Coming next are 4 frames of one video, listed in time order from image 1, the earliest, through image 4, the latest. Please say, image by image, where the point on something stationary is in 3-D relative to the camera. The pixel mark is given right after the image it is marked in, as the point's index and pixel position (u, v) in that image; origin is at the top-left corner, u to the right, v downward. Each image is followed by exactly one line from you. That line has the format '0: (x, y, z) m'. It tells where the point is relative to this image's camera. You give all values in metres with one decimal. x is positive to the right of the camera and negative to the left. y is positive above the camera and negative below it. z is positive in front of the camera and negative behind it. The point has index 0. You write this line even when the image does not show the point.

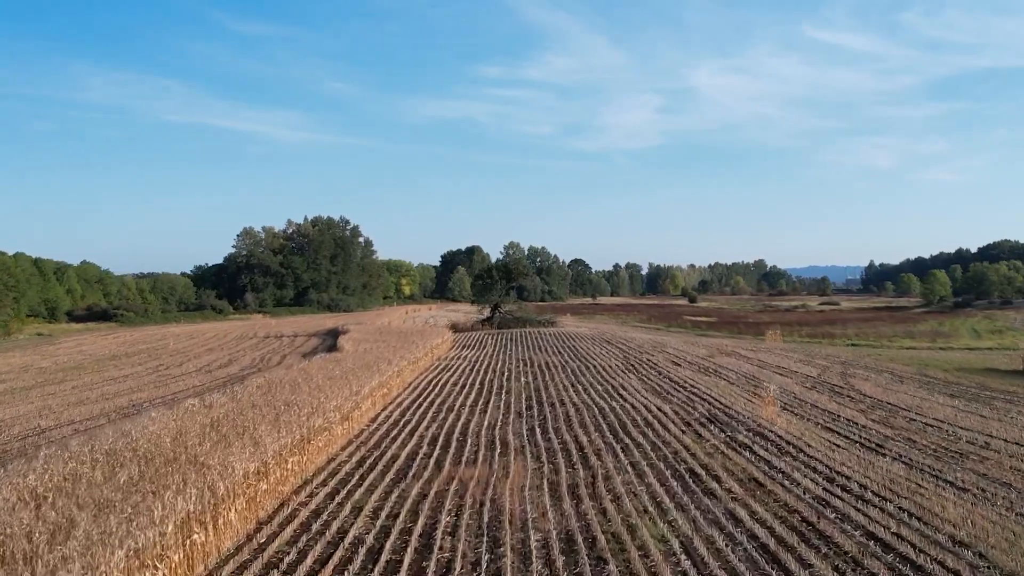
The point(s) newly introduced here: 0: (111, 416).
0: (-10.0, -3.2, +18.1) m
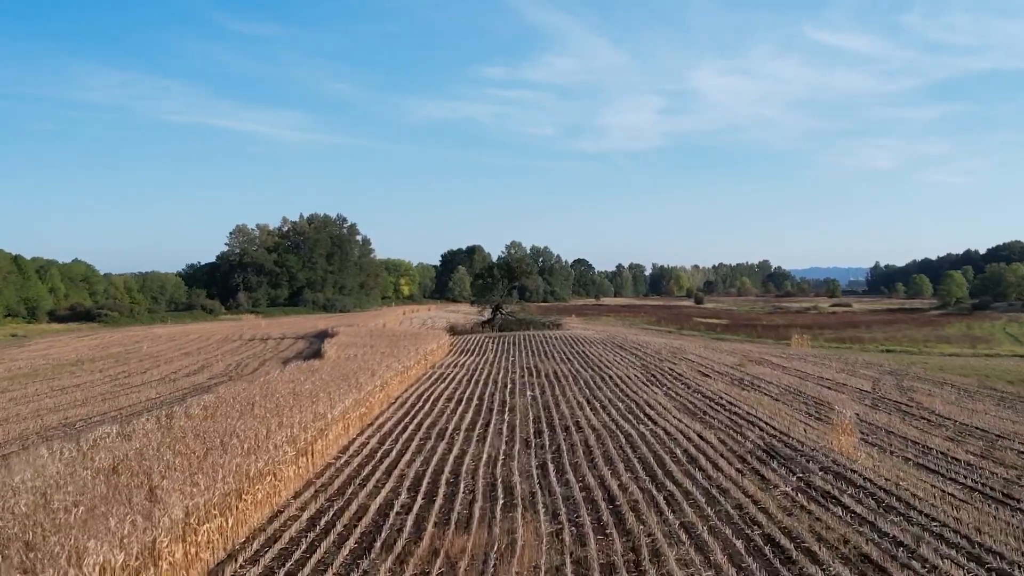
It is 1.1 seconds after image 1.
0: (-9.9, -3.1, +14.6) m
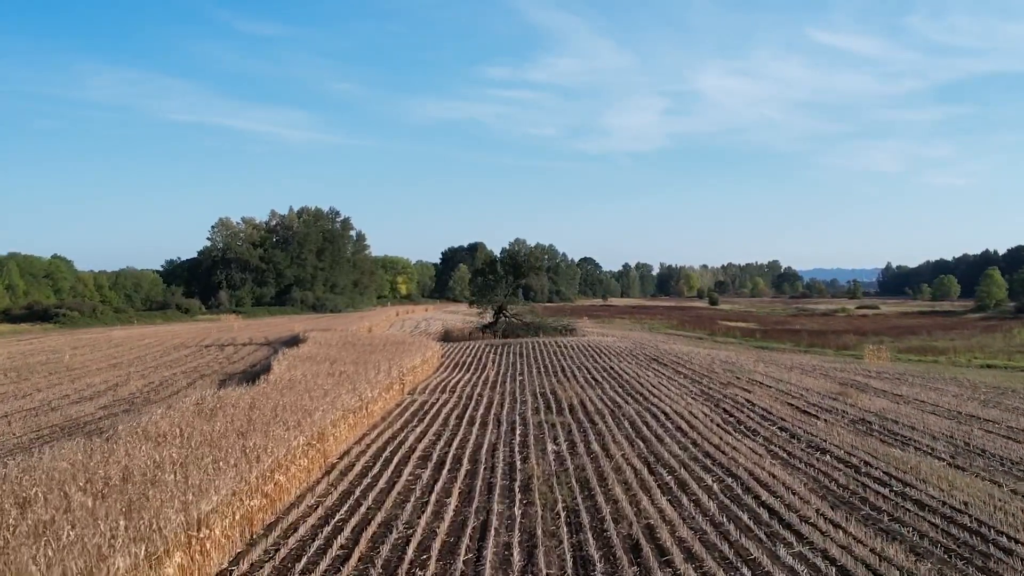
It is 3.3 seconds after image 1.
0: (-9.7, -3.0, +7.1) m
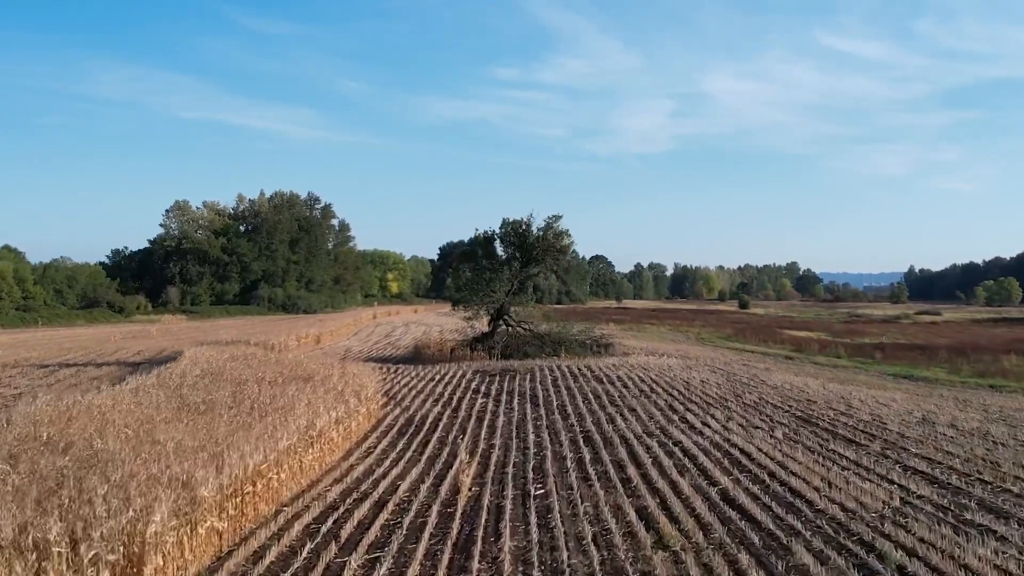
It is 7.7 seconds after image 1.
0: (-9.7, -2.6, -7.5) m
